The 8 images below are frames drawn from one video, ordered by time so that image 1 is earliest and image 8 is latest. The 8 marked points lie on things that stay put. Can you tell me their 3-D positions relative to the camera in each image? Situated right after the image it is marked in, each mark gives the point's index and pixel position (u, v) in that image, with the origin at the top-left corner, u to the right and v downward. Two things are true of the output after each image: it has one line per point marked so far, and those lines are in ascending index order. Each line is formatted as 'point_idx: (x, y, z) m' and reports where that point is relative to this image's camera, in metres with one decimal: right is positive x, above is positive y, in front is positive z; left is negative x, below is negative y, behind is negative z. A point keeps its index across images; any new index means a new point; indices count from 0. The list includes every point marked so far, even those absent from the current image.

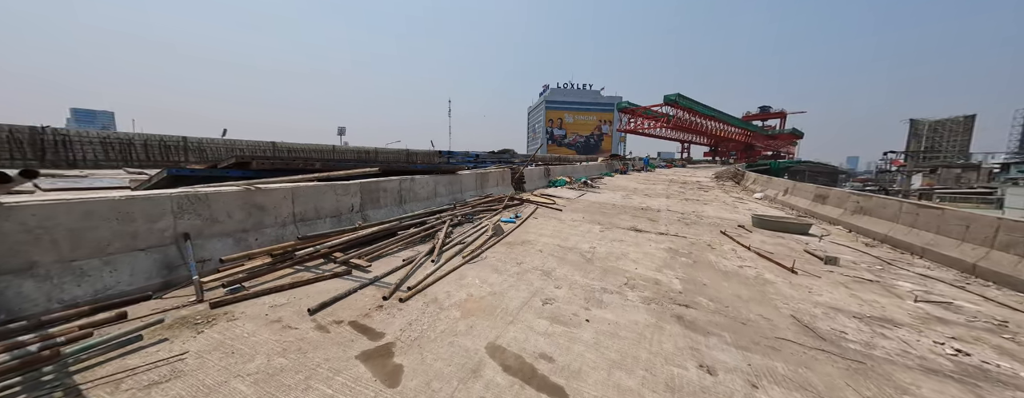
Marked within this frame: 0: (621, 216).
0: (+3.0, -0.5, +8.4) m
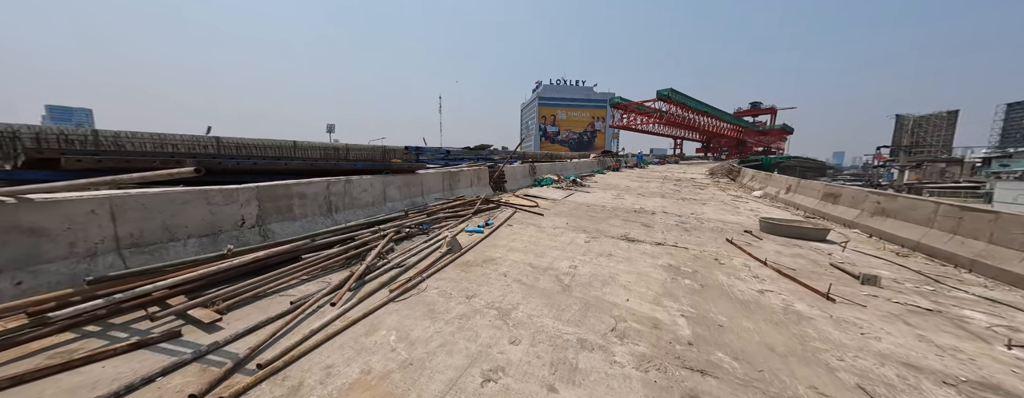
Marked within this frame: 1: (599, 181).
0: (+2.4, -0.5, +7.4) m
1: (+5.1, +1.0, +17.7) m
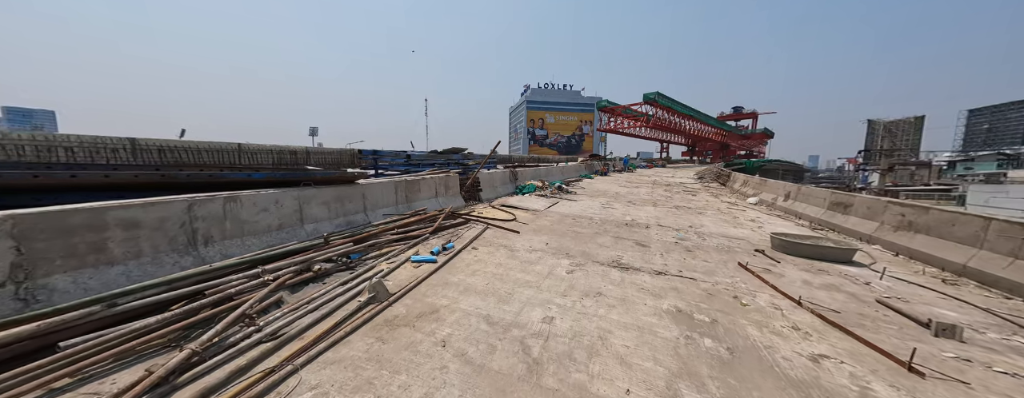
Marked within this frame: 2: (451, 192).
0: (+1.8, -0.8, +6.3) m
1: (+4.2, +0.7, +16.6) m
2: (-1.5, +0.1, +7.6) m
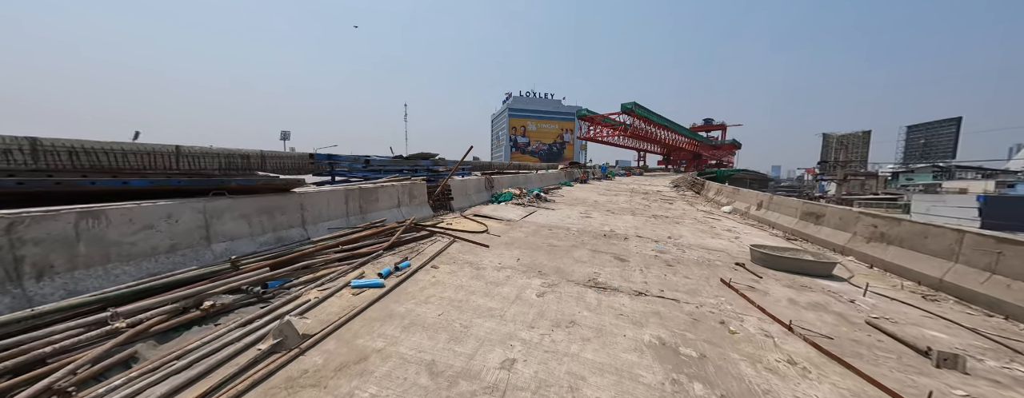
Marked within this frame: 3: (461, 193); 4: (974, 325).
0: (+1.2, -1.0, +5.8) m
1: (+2.9, +0.2, +16.4) m
2: (-2.2, -0.1, +7.0) m
3: (-1.6, +0.2, +9.5) m
4: (+5.7, -1.5, +3.7) m
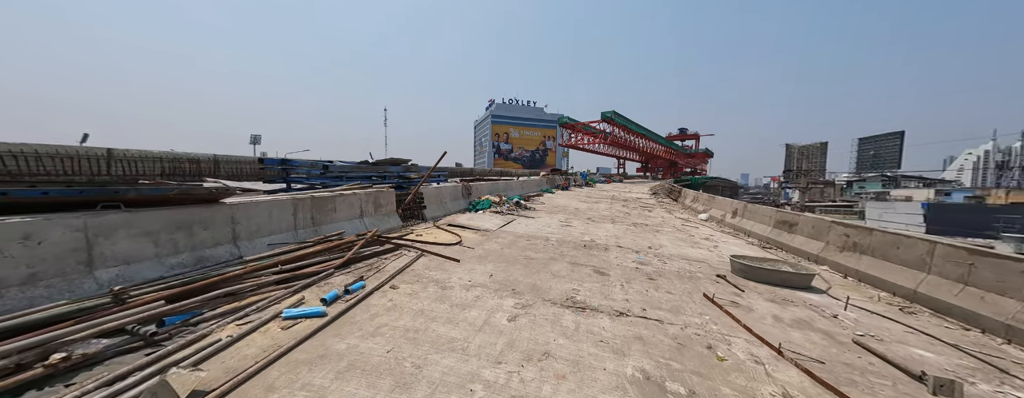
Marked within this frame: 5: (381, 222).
0: (+0.8, -1.2, +5.5) m
1: (+1.7, -0.2, +16.1) m
2: (-2.8, -0.3, +6.4) m
3: (-2.3, 0.0, +9.0) m
4: (+5.3, -1.7, +3.7) m
5: (-2.7, -0.5, +6.3) m
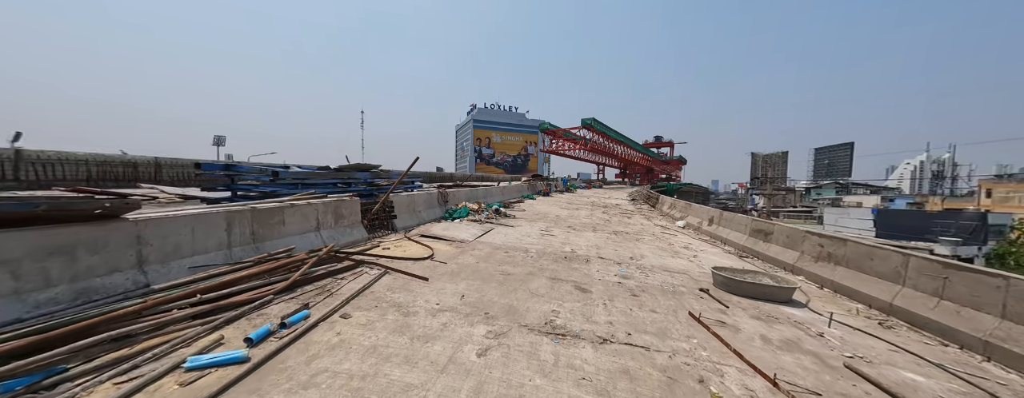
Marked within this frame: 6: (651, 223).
0: (+0.3, -1.4, +5.1) m
1: (+0.6, -0.5, +15.8) m
2: (-3.2, -0.4, +5.8) m
3: (-2.9, -0.3, +8.4) m
4: (+5.0, -1.9, +3.6) m
5: (-3.2, -0.7, +5.7) m
6: (+6.4, -1.1, +14.3) m
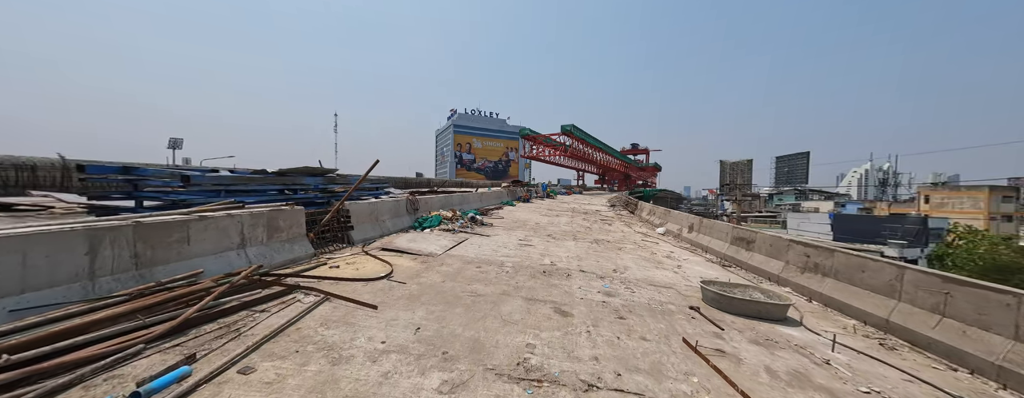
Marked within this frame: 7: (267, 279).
0: (-0.1, -1.5, +4.4) m
1: (-0.6, -0.9, +15.1) m
2: (-3.7, -0.6, +4.9) m
3: (-3.6, -0.5, +7.5) m
4: (+4.6, -2.0, +3.2) m
5: (-3.7, -0.8, +4.8) m
6: (+5.3, -1.5, +14.0) m
7: (-3.2, -1.0, +4.1) m
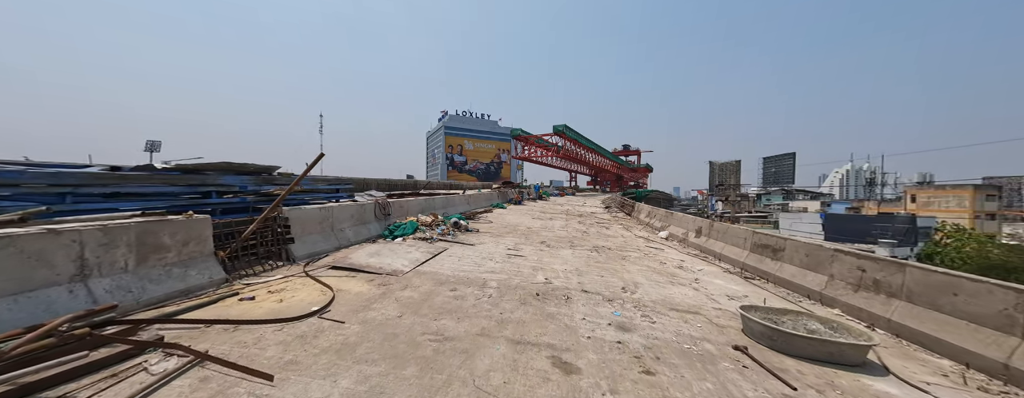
0: (-0.3, -1.6, +3.1) m
1: (-1.1, -1.0, +13.7) m
2: (-4.0, -0.7, +3.5) m
3: (-3.9, -0.6, +6.1) m
4: (+4.4, -2.0, +2.0) m
5: (-3.9, -0.9, +3.3) m
6: (+4.8, -1.5, +12.8) m
7: (-3.4, -1.1, +2.7) m
